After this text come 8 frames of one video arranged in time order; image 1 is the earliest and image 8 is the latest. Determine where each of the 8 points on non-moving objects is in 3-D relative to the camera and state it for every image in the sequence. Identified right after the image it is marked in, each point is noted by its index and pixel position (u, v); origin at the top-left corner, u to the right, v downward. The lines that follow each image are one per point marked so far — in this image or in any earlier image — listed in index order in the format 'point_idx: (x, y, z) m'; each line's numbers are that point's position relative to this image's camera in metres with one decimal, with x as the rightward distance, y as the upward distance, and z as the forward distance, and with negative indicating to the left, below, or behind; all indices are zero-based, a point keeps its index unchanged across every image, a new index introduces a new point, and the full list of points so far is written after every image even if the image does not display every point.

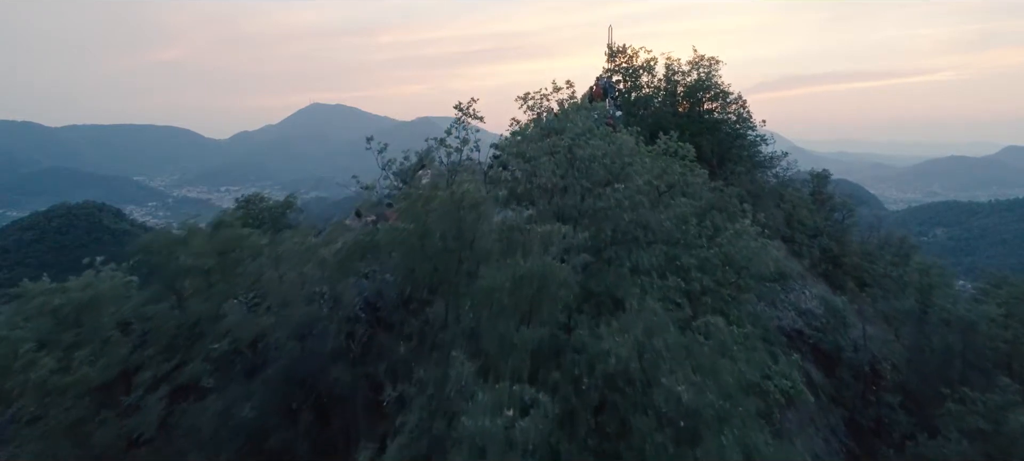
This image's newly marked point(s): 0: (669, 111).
0: (+4.5, +3.4, +20.0) m
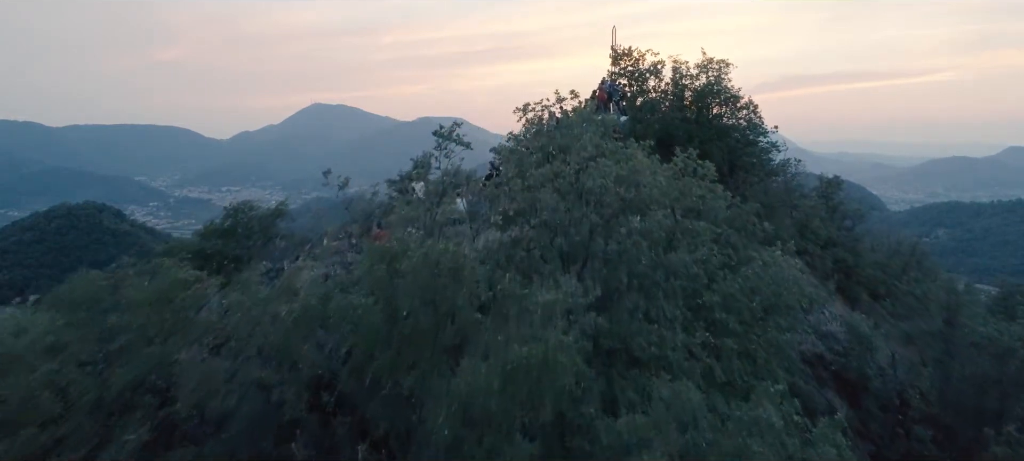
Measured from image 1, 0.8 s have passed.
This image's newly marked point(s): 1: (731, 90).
0: (+4.5, +3.1, +19.0) m
1: (+6.1, +4.0, +19.7) m
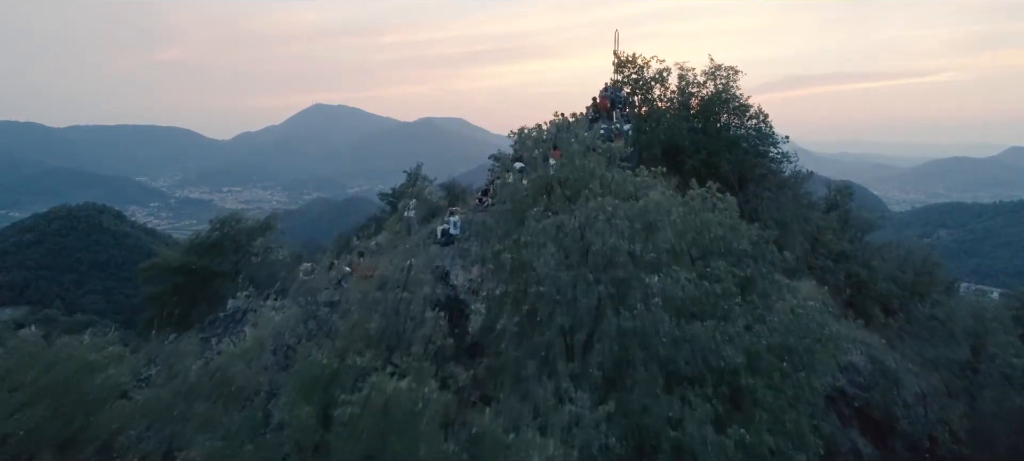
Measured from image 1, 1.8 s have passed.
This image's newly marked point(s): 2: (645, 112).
0: (+4.4, +2.7, +18.1) m
1: (+6.1, +3.6, +18.8) m
2: (+3.6, +3.2, +19.0) m
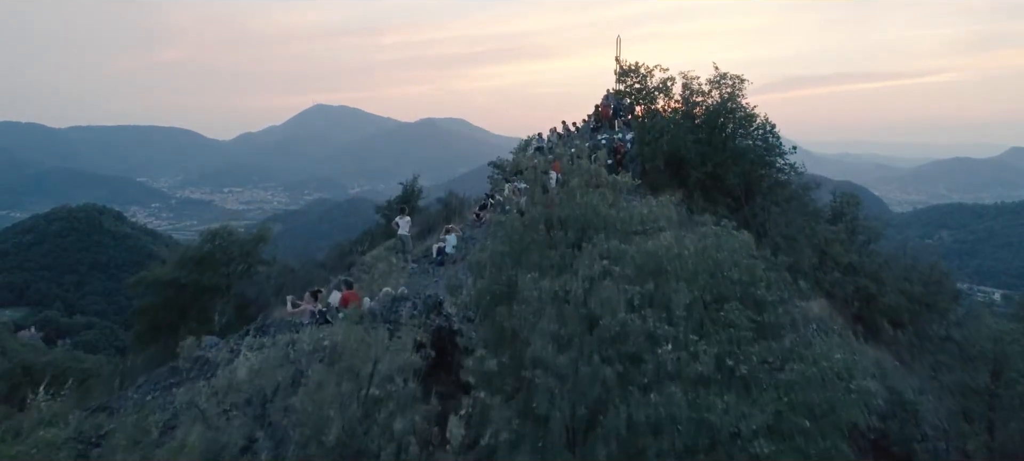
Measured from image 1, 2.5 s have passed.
0: (+4.4, +2.3, +17.6) m
1: (+6.1, +3.2, +18.3) m
2: (+3.5, +2.8, +18.4) m
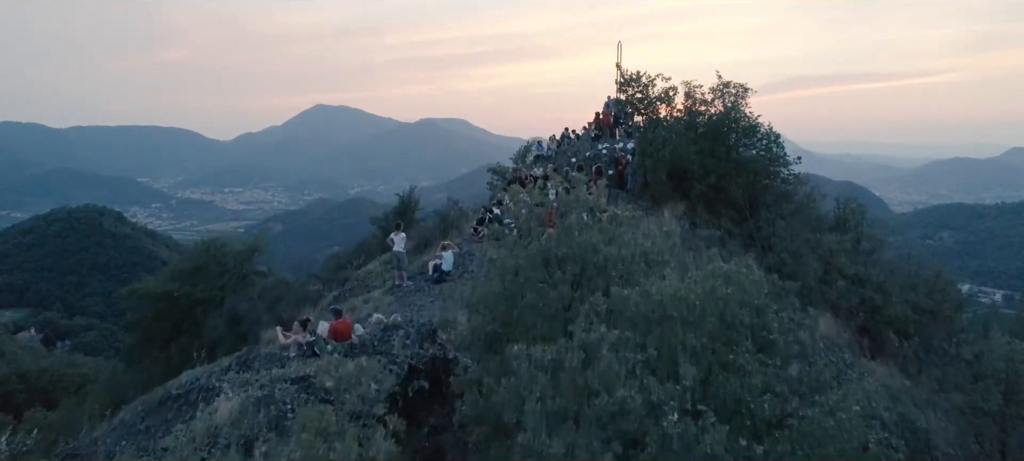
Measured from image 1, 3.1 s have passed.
0: (+4.4, +2.0, +17.2) m
1: (+6.1, +2.9, +17.9) m
2: (+3.5, +2.5, +18.0) m
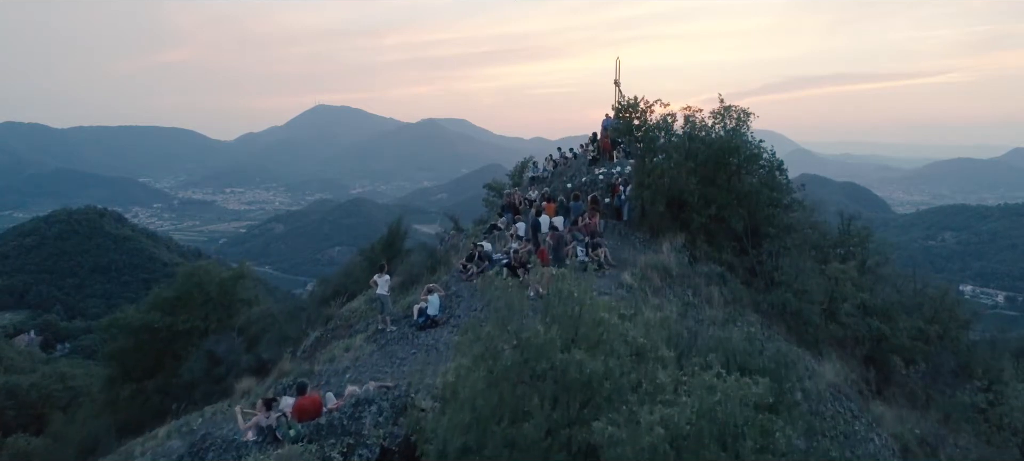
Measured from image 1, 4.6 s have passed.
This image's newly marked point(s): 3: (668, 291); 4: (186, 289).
0: (+4.2, +1.2, +16.5) m
1: (+5.9, +2.2, +17.2) m
2: (+3.3, +1.7, +17.3) m
3: (+3.0, -1.2, +13.8) m
4: (-9.2, -1.6, +19.9) m
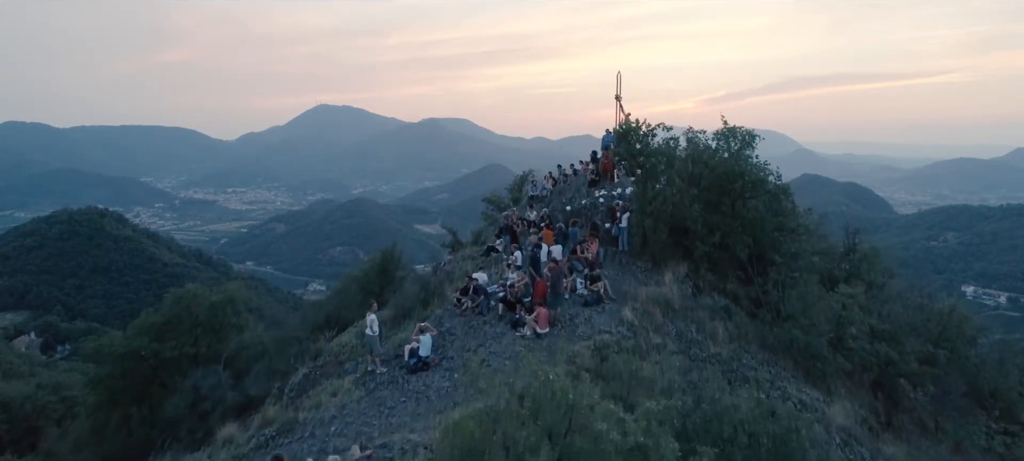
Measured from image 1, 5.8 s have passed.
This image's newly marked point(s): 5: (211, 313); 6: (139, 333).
0: (+4.1, +0.6, +15.9) m
1: (+5.8, +1.5, +16.6) m
2: (+3.3, +1.1, +16.8) m
3: (+3.0, -1.8, +13.2) m
4: (-9.2, -2.3, +19.4) m
5: (-8.4, -2.3, +19.9) m
6: (-10.1, -2.7, +19.2) m
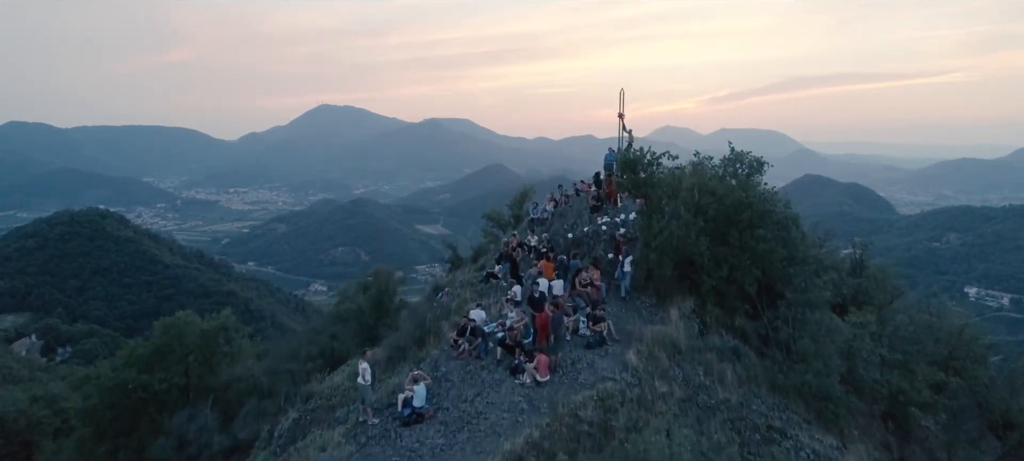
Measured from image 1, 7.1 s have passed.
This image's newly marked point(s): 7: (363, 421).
0: (+4.1, -0.1, +15.3) m
1: (+5.8, +0.8, +16.0) m
2: (+3.2, +0.4, +16.2) m
3: (+3.0, -2.5, +12.7) m
4: (-9.2, -3.0, +18.8) m
5: (-8.5, -3.0, +19.3) m
6: (-10.1, -3.4, +18.6) m
7: (-2.4, -3.1, +11.6) m
